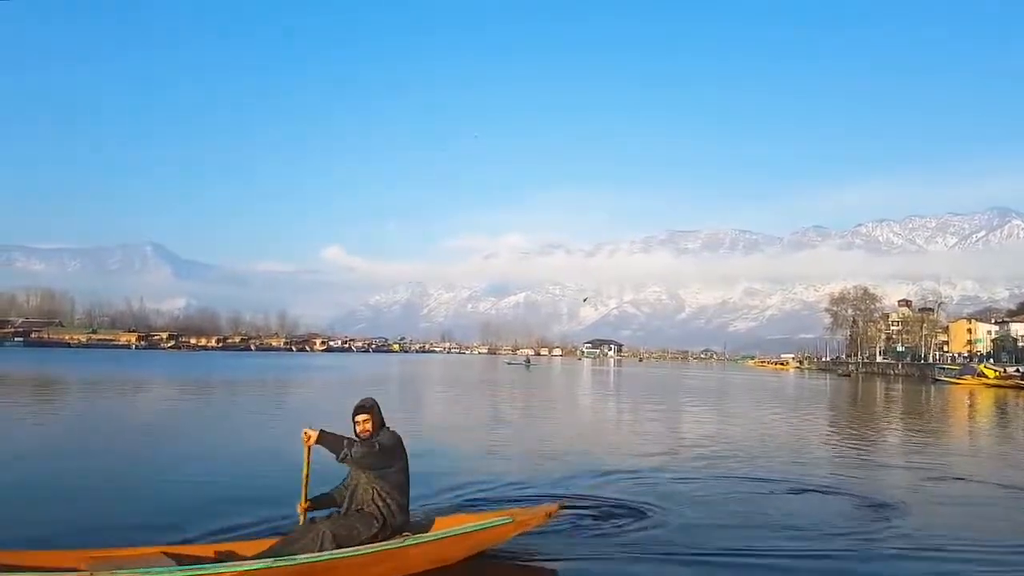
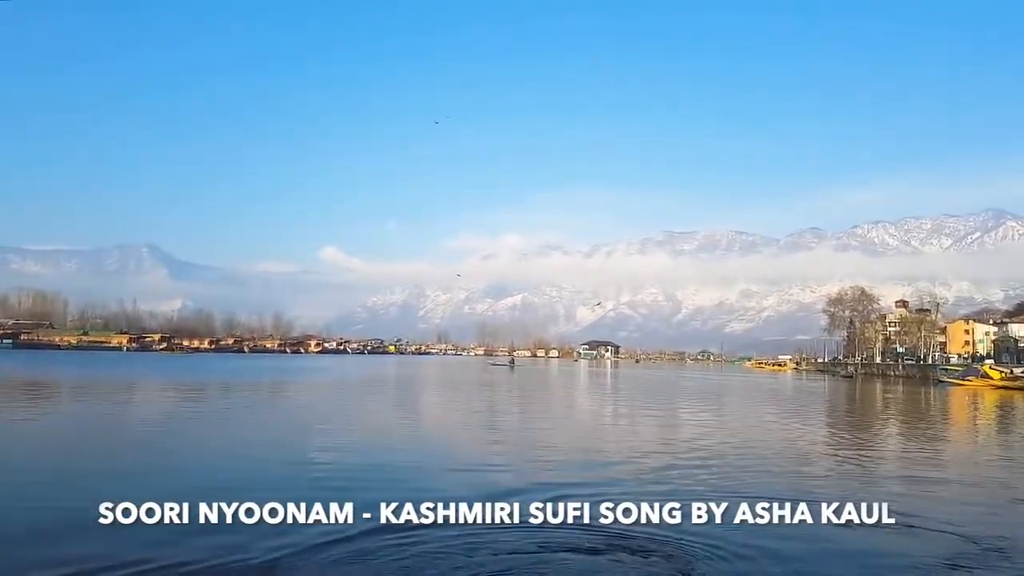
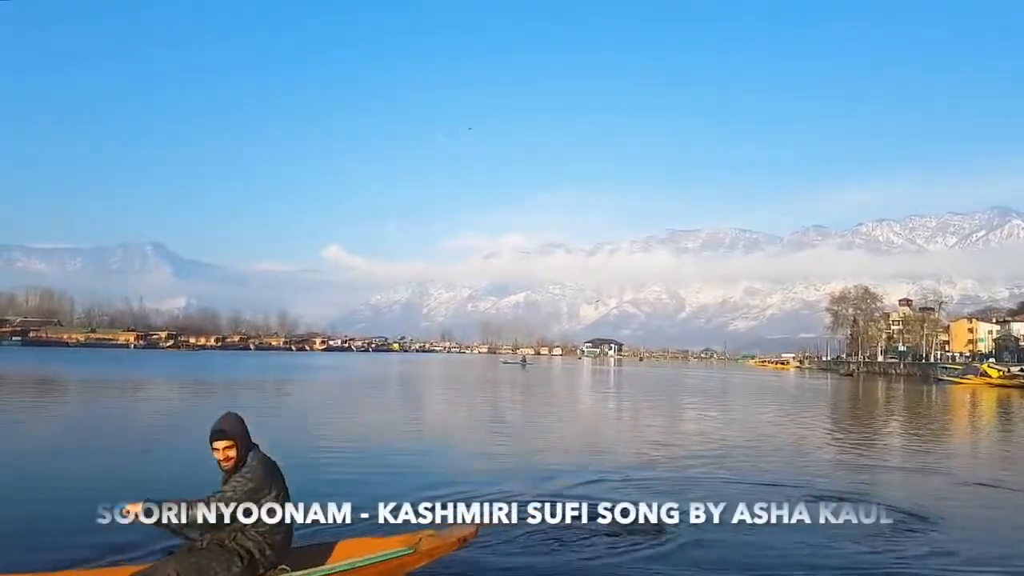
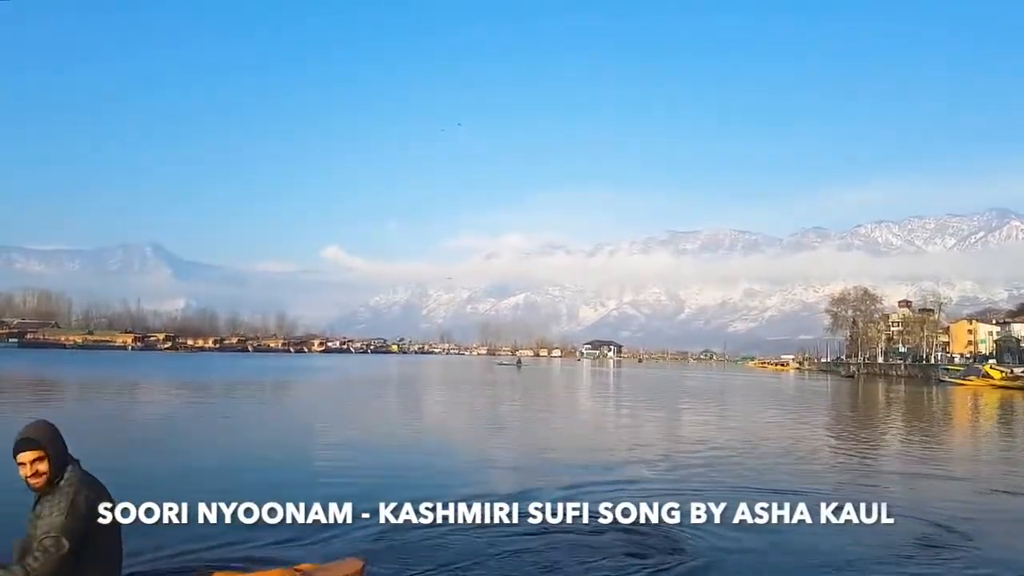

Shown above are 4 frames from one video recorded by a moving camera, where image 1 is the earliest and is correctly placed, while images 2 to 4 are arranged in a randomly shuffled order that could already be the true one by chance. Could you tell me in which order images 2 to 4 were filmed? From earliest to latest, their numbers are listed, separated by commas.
3, 4, 2
